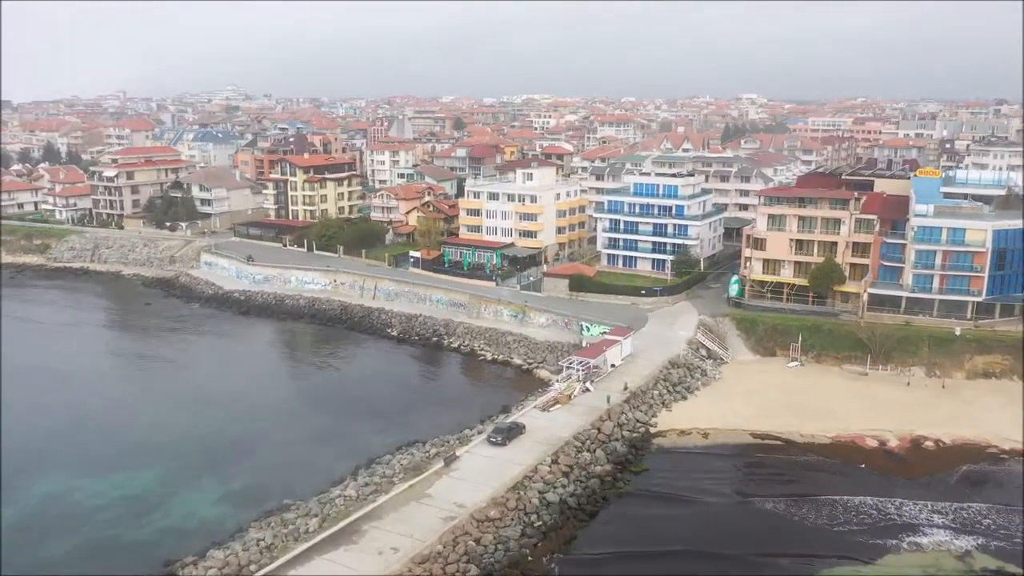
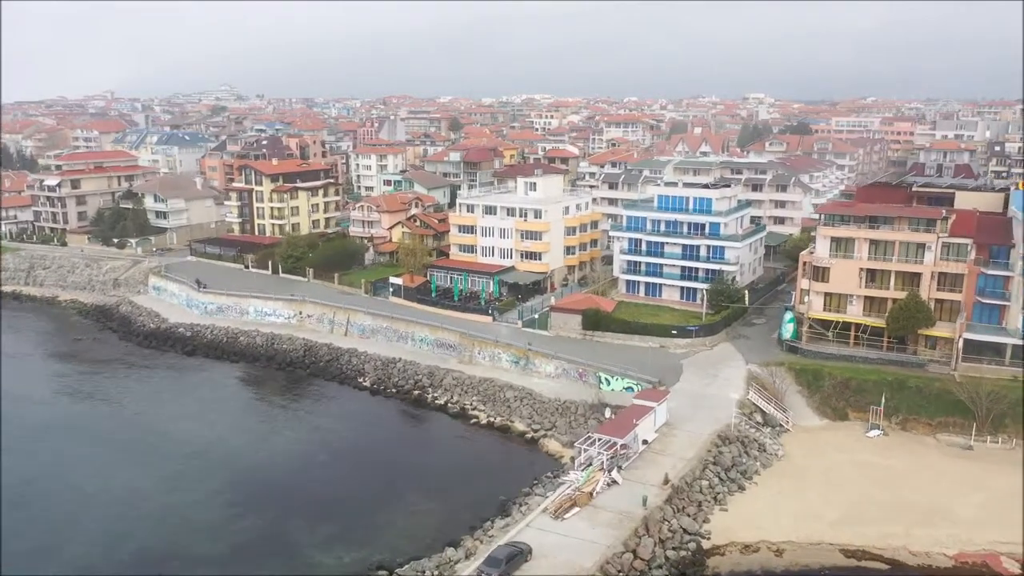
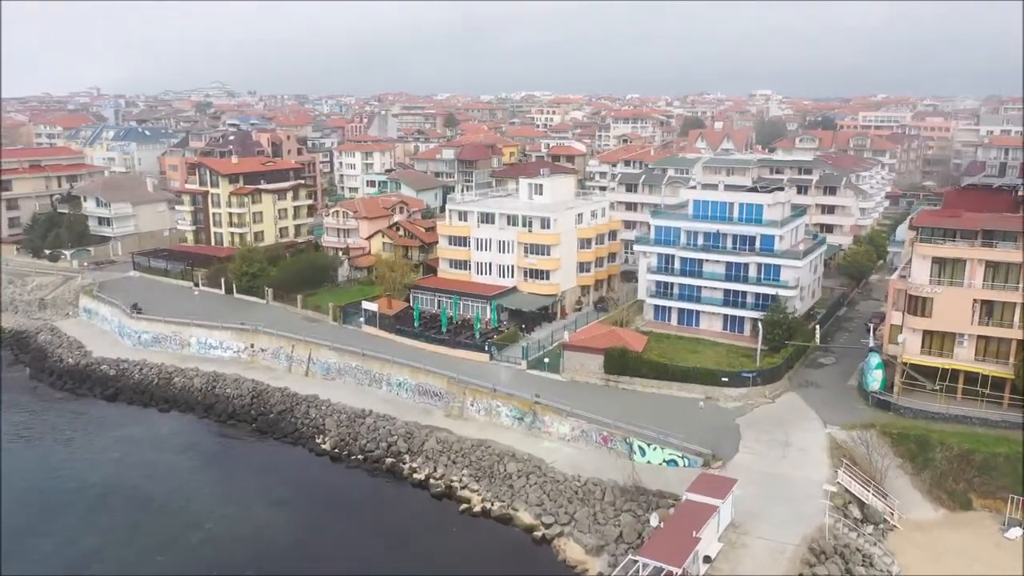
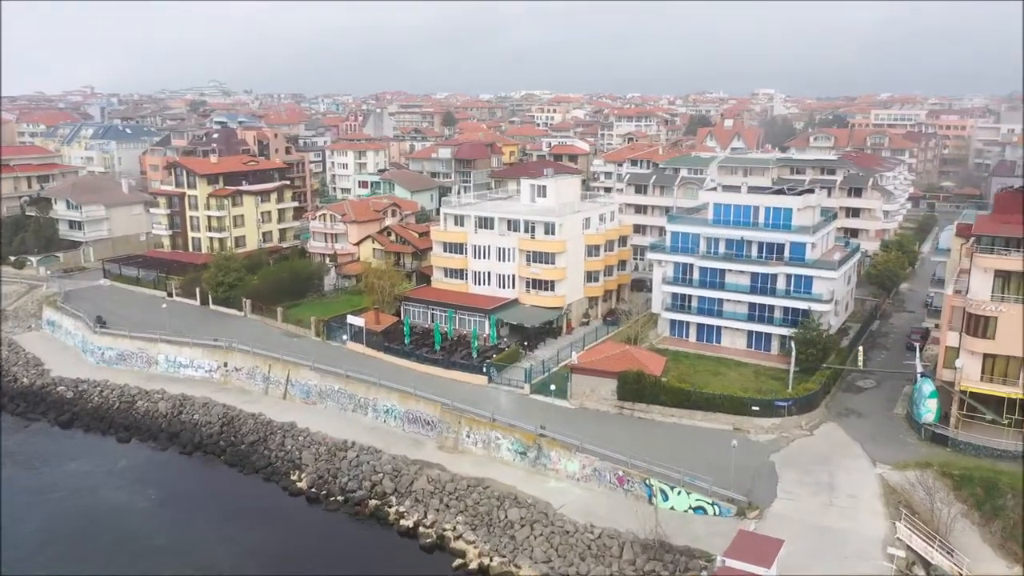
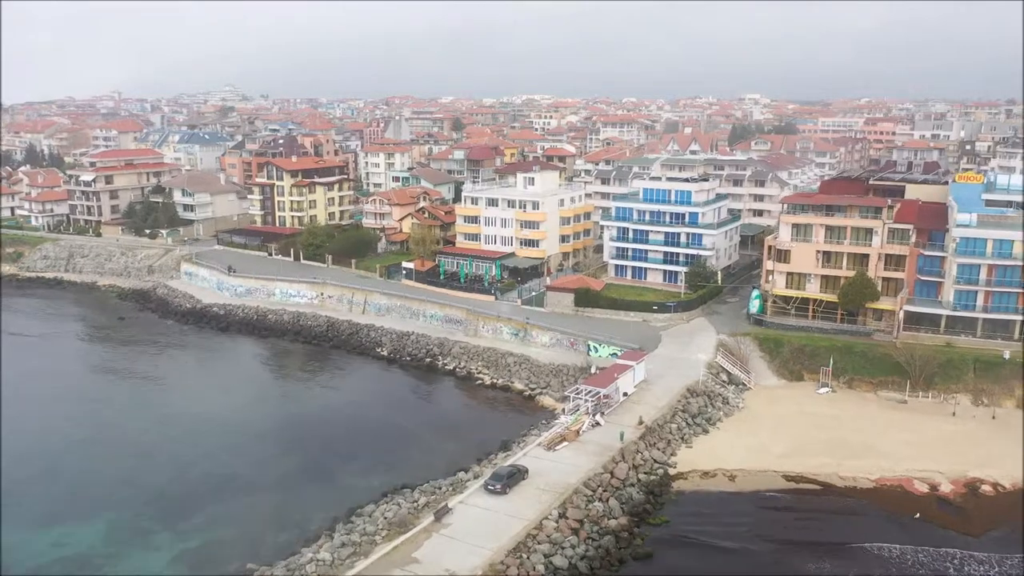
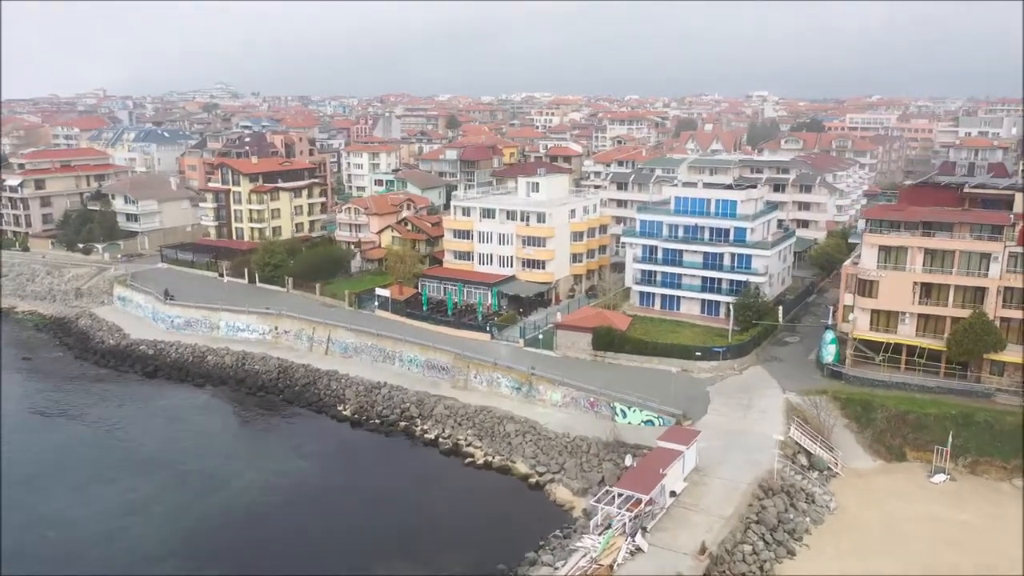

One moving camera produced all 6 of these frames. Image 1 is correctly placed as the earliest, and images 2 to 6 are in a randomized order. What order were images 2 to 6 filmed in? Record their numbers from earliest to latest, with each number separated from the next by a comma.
5, 2, 6, 3, 4
